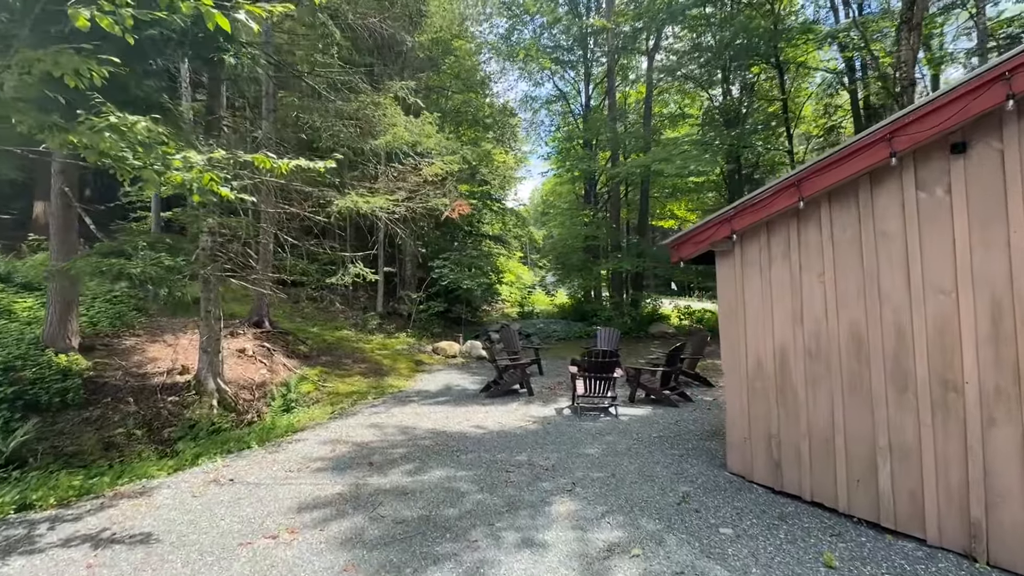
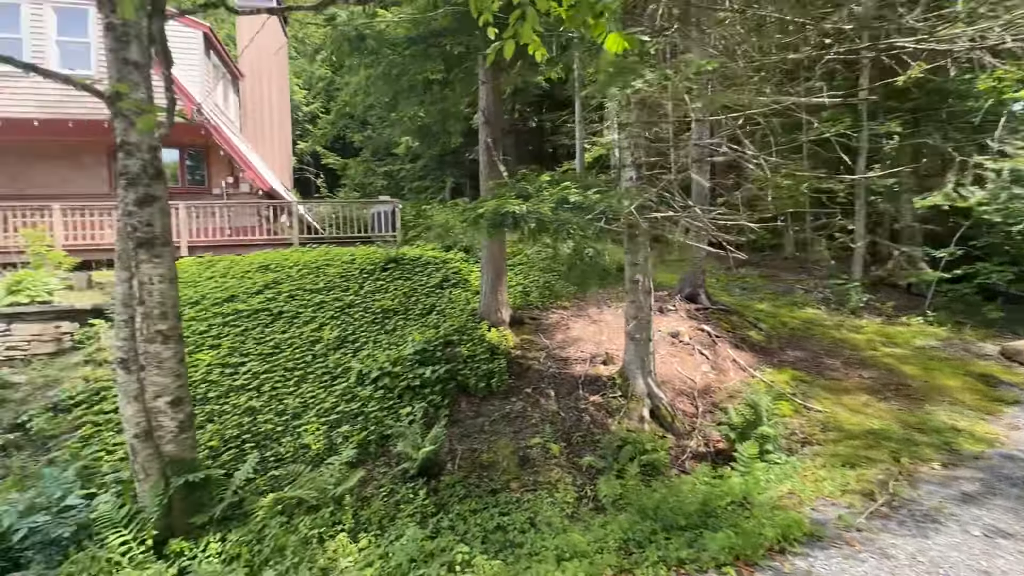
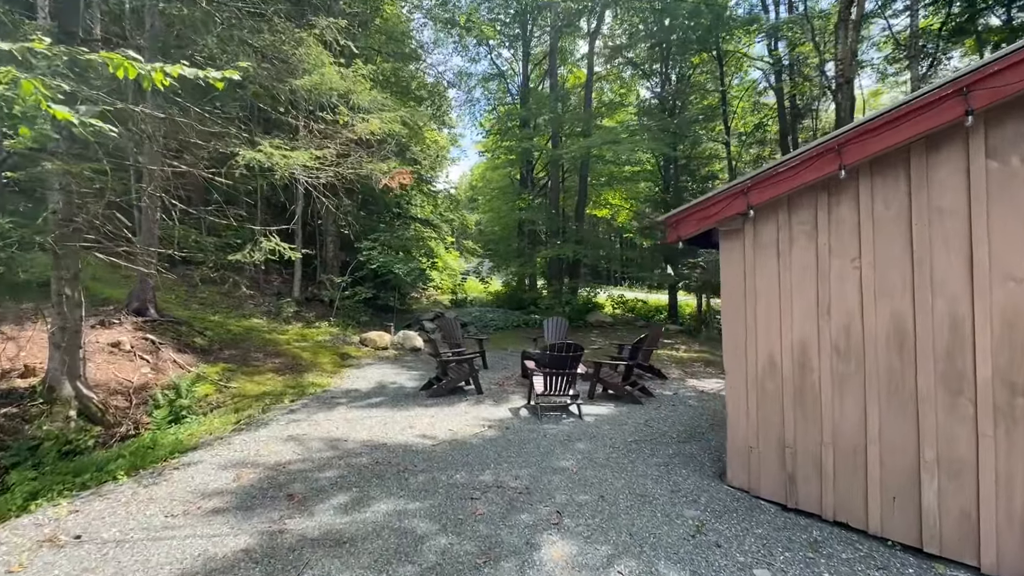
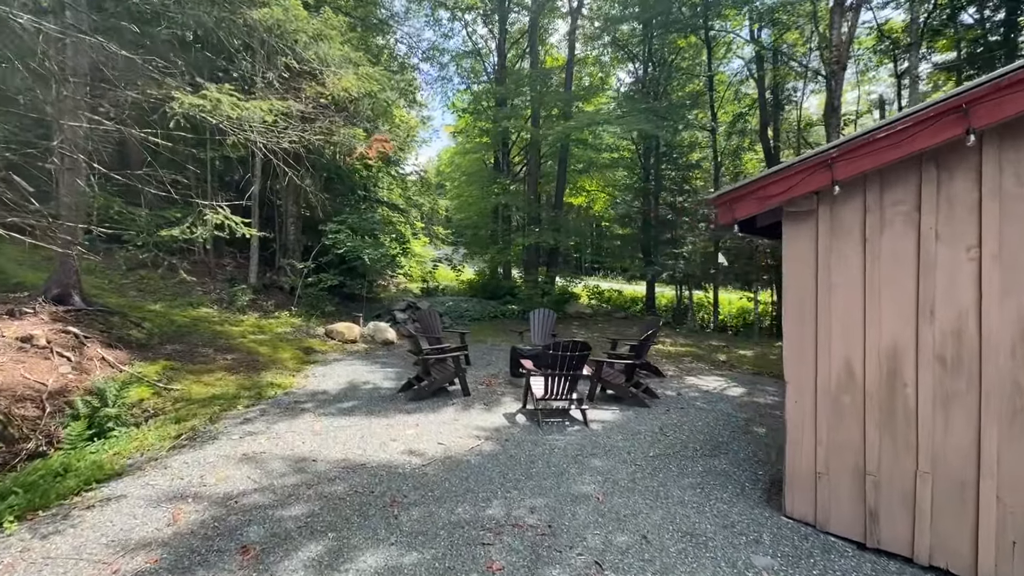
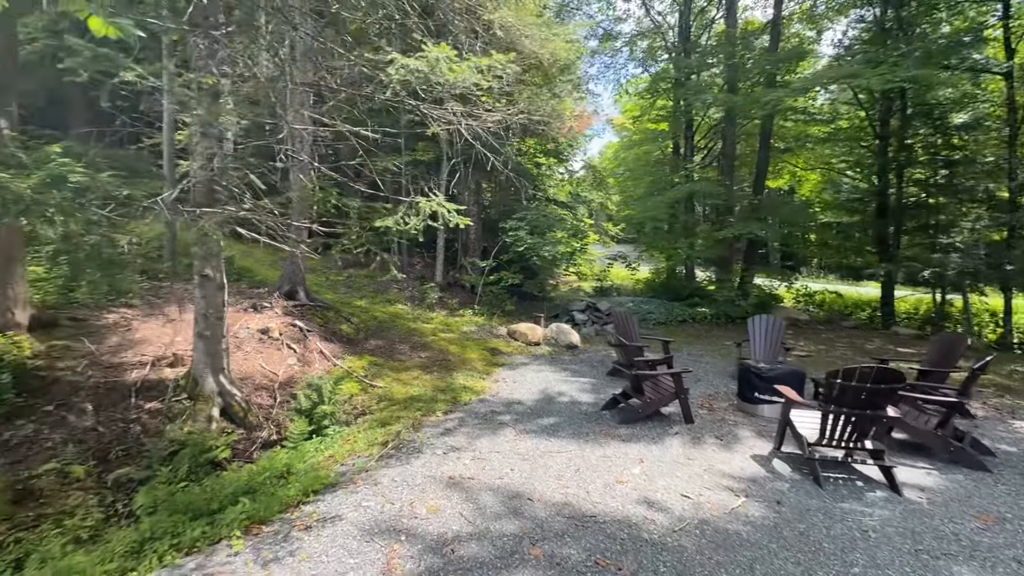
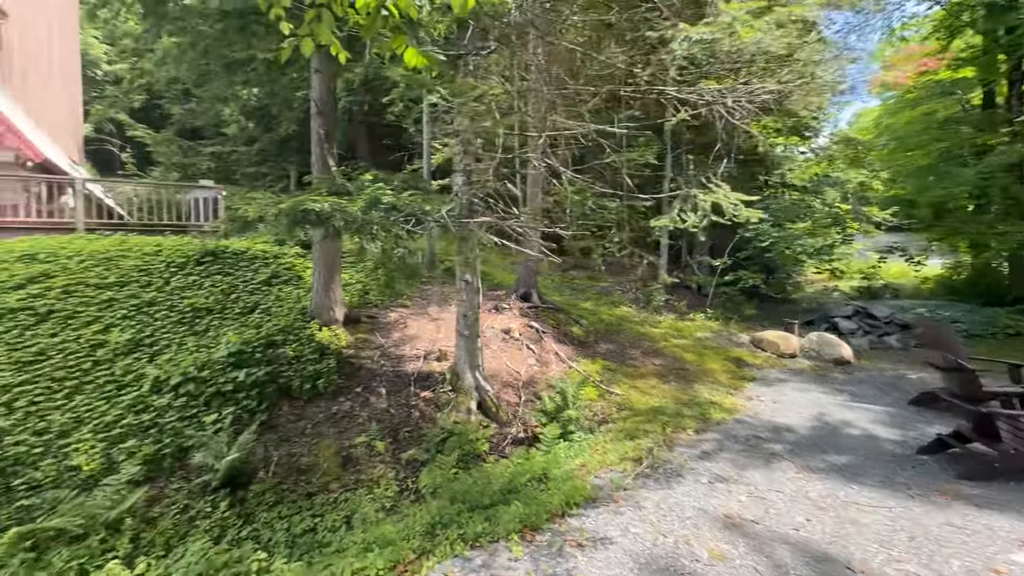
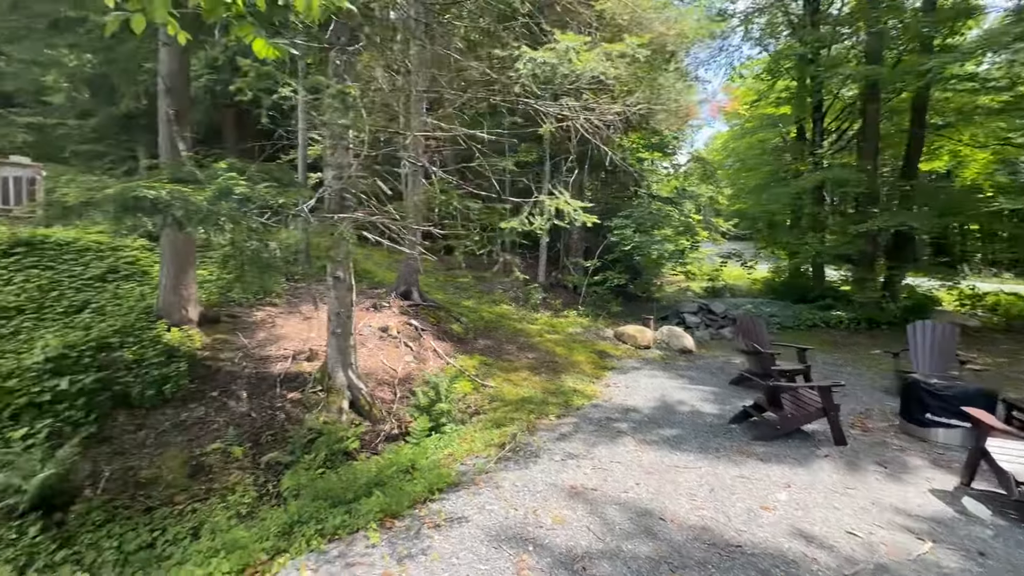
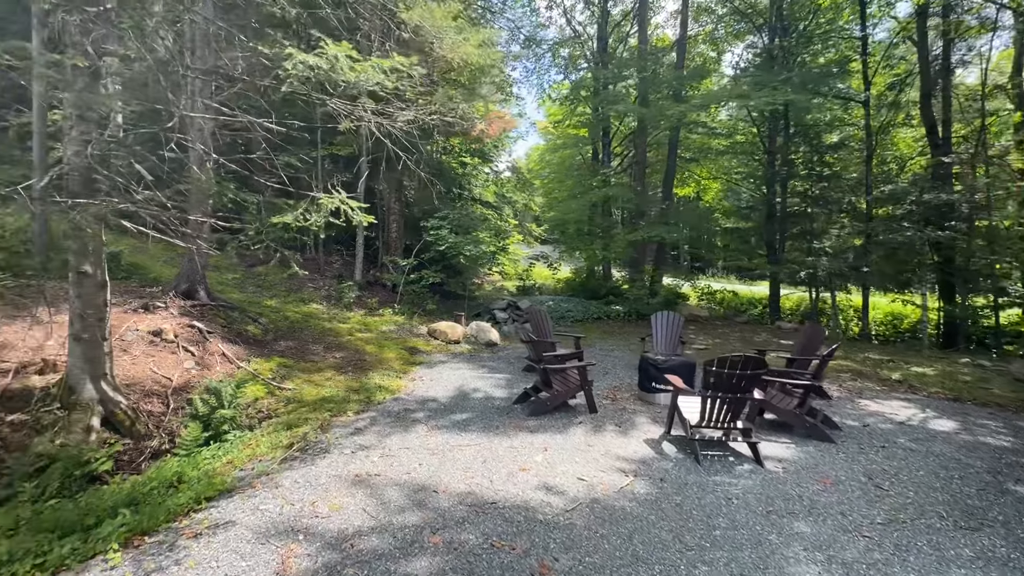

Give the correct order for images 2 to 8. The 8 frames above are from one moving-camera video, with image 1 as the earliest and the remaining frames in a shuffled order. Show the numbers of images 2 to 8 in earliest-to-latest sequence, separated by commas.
3, 4, 8, 5, 7, 6, 2
